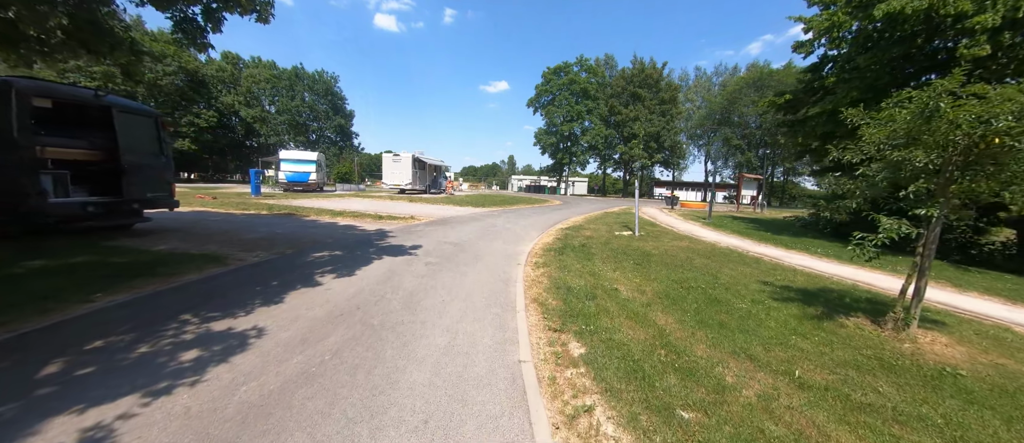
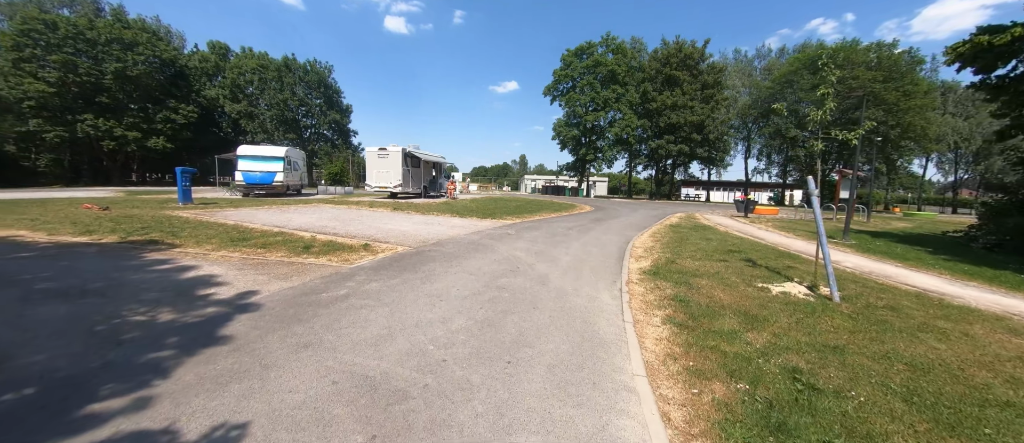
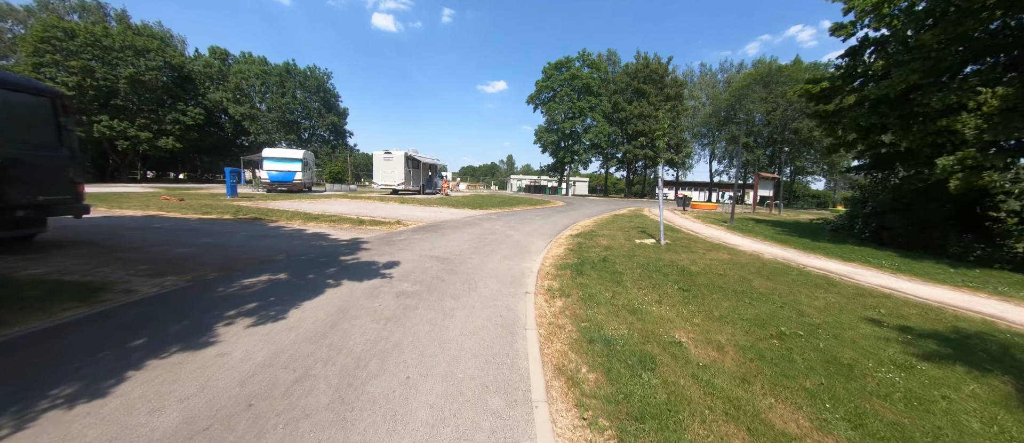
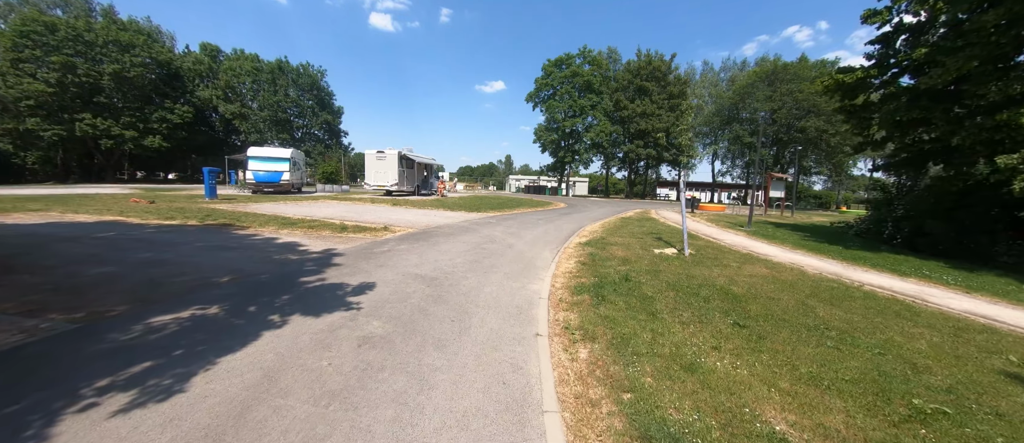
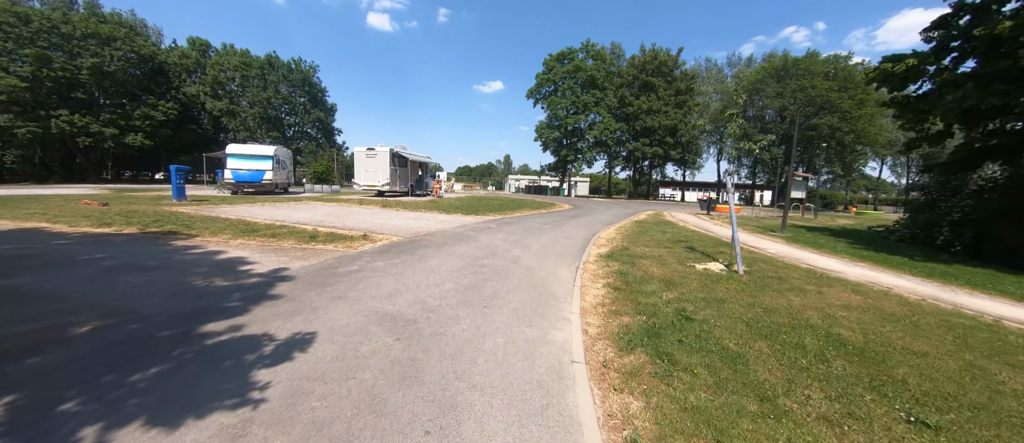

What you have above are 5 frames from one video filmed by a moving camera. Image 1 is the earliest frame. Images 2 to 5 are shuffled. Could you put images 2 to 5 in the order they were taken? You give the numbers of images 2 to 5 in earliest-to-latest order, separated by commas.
3, 4, 5, 2
